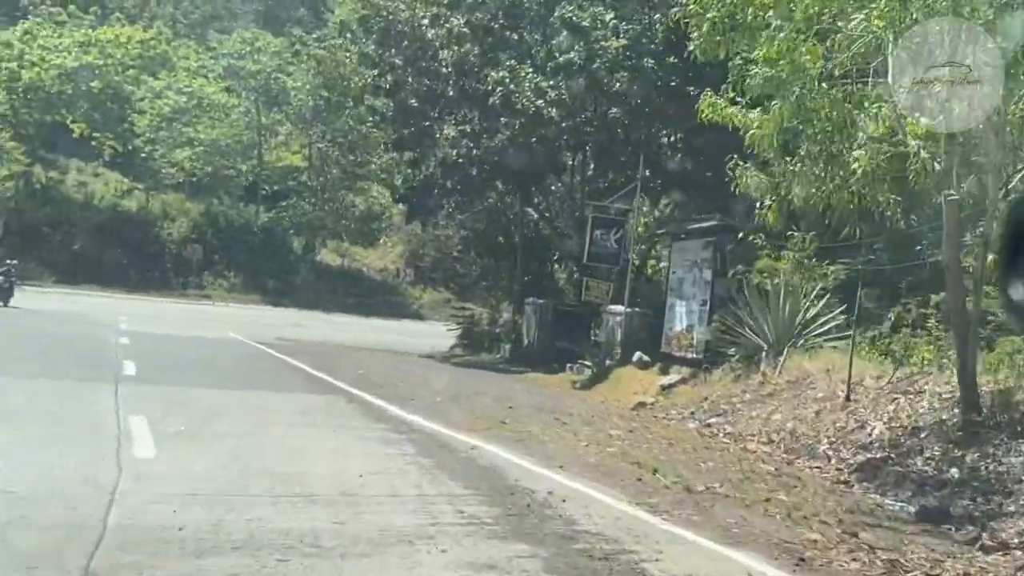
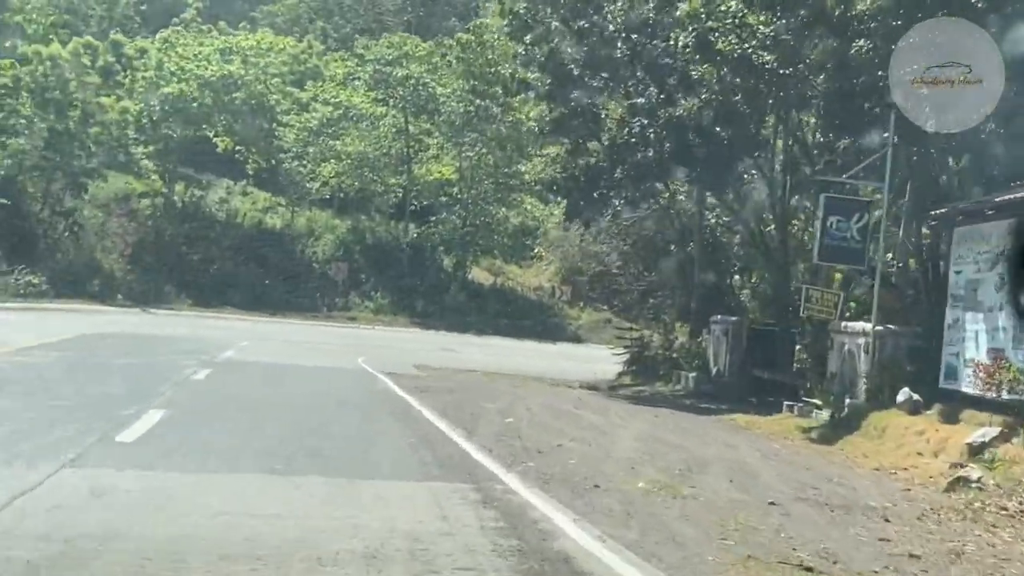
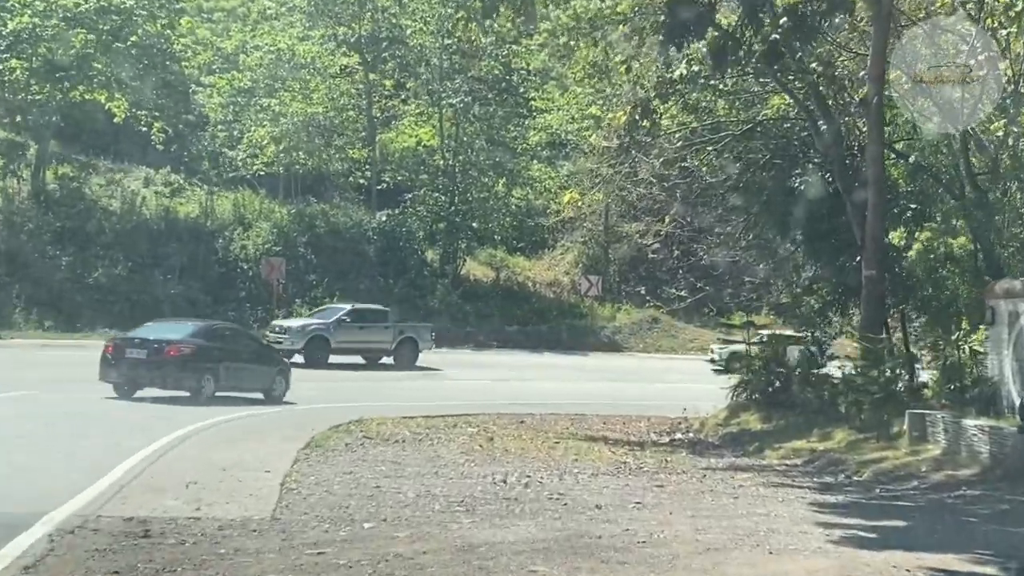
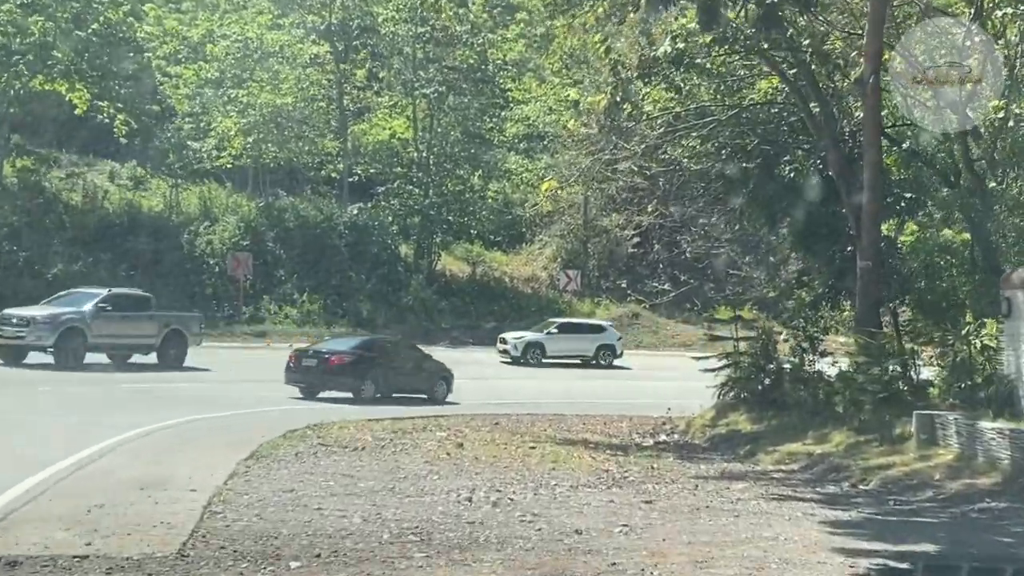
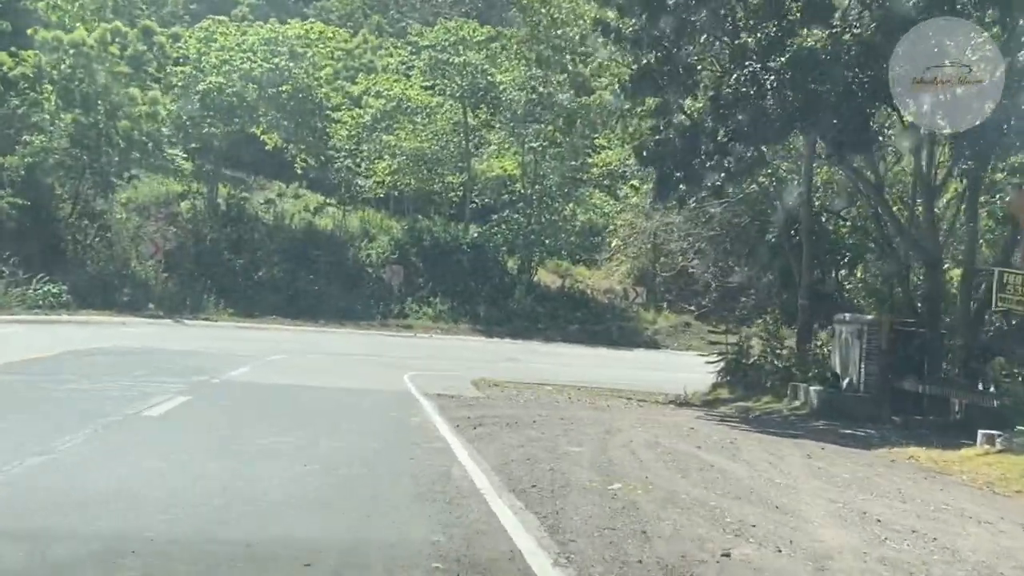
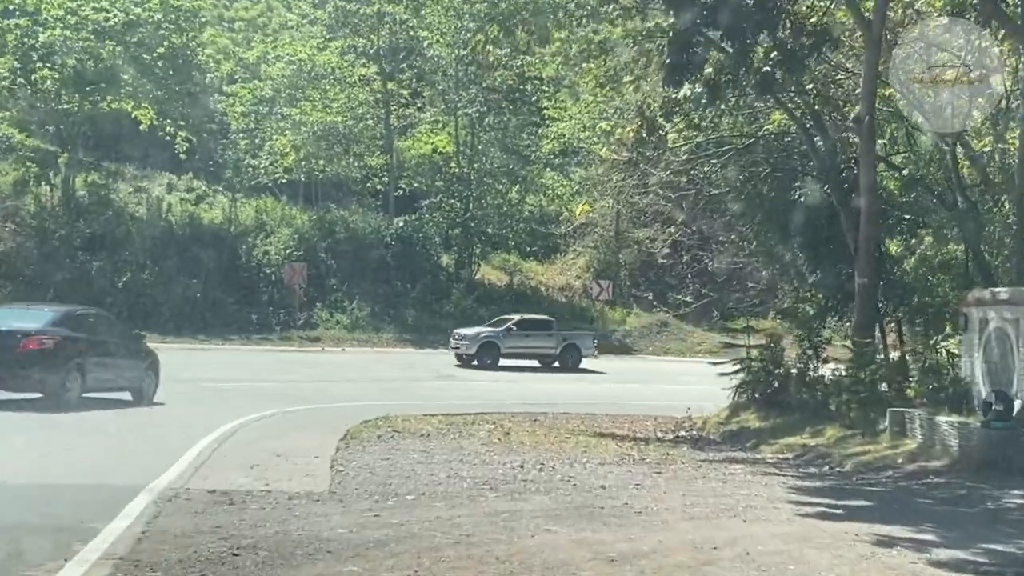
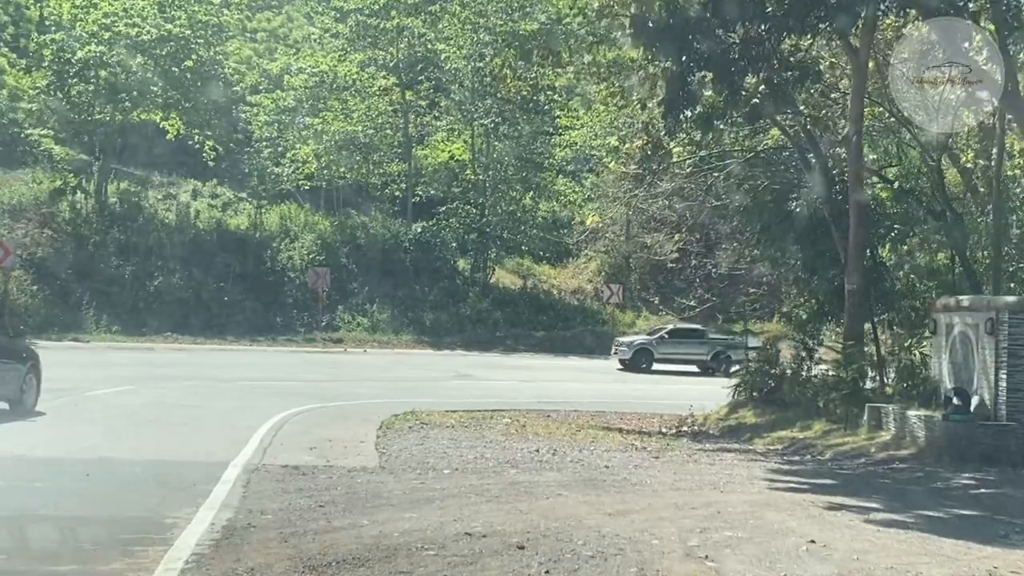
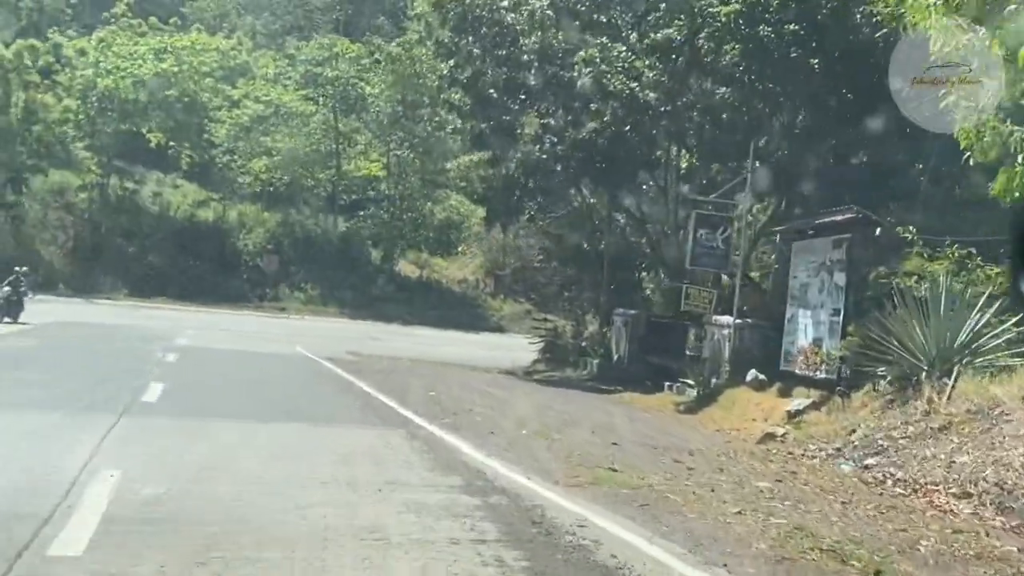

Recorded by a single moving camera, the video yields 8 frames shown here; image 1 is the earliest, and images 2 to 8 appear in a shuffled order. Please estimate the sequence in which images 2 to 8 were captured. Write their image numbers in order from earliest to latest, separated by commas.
8, 2, 5, 7, 6, 3, 4
